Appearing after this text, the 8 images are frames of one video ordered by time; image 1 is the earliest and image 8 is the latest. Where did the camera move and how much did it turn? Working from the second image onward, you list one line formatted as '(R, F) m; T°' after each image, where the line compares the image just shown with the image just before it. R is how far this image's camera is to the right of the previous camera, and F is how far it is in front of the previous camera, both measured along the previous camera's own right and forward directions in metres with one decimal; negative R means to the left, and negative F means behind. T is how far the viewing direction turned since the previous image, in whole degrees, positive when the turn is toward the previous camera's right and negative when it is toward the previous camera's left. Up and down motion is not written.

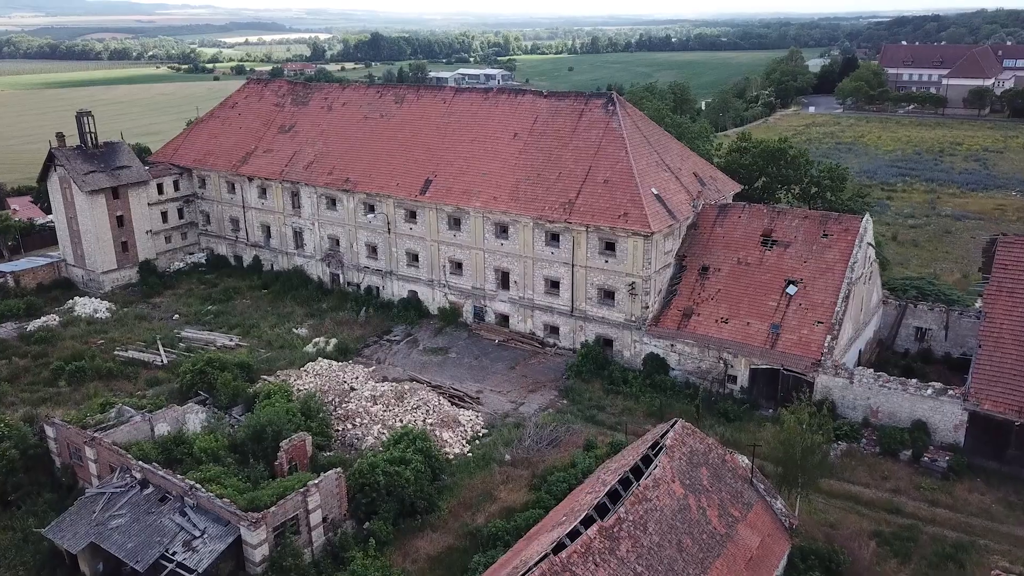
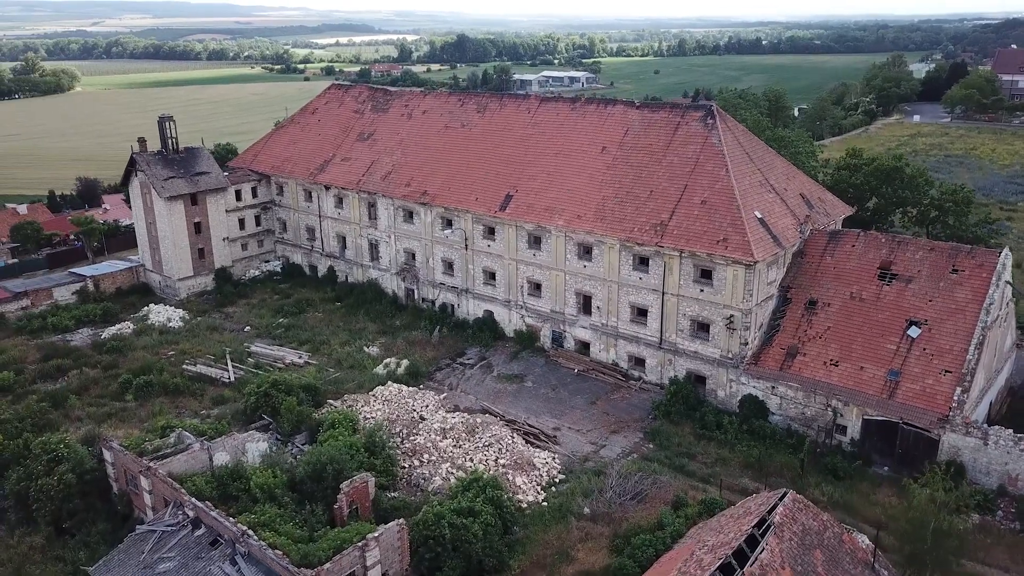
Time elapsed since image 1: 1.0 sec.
(-0.3, +2.1) m; -5°
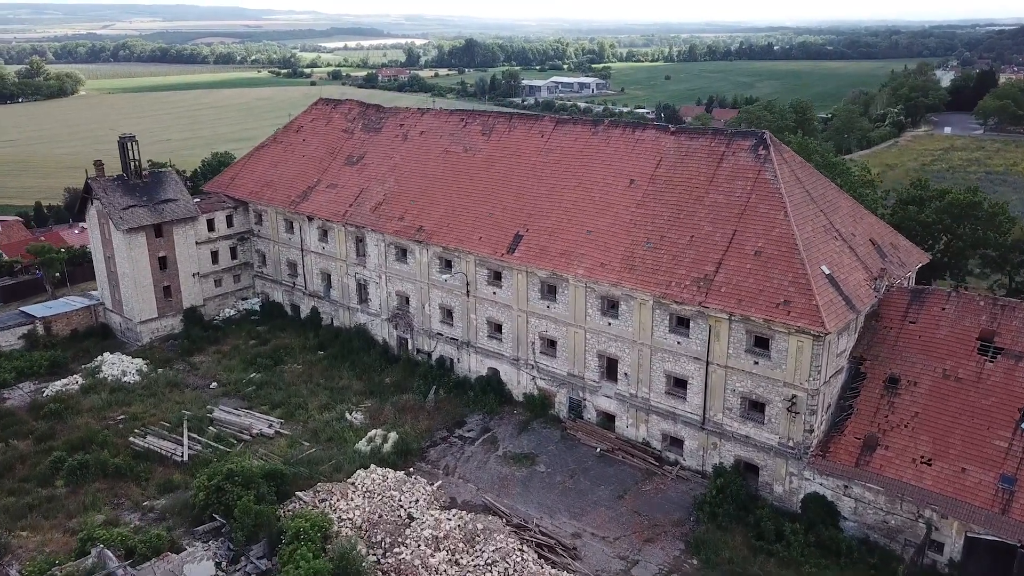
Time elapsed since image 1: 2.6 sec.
(-0.1, +4.9) m; -1°
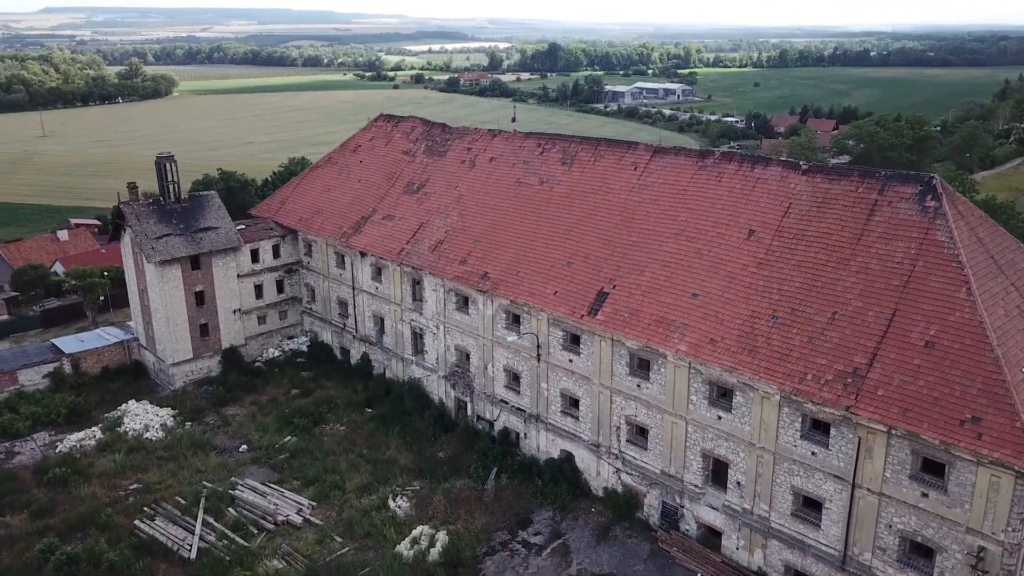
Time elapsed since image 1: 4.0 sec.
(-0.2, +4.9) m; -5°
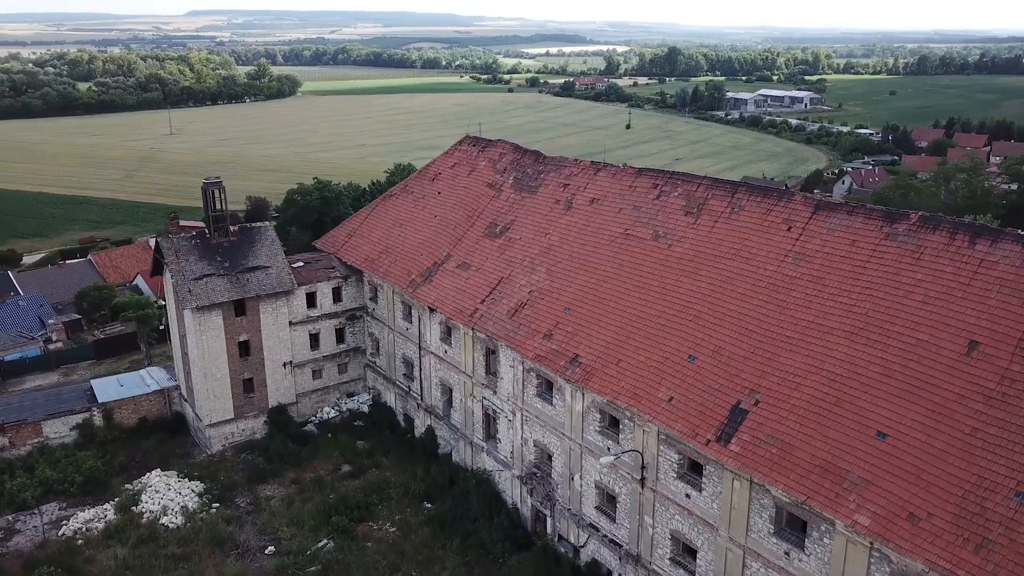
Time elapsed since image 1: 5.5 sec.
(+0.1, +5.9) m; -8°
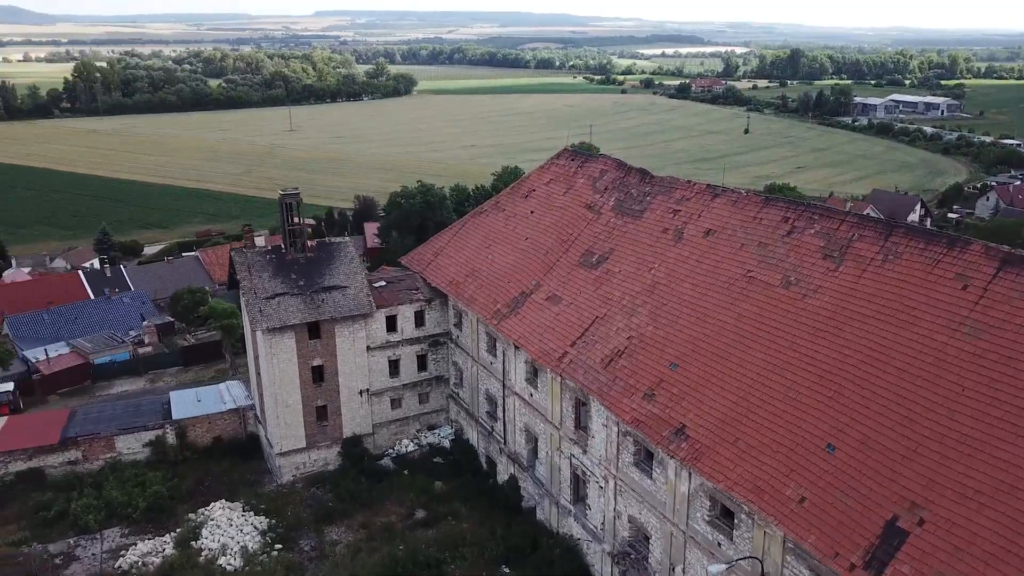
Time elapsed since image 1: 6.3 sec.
(+0.1, +2.8) m; -7°
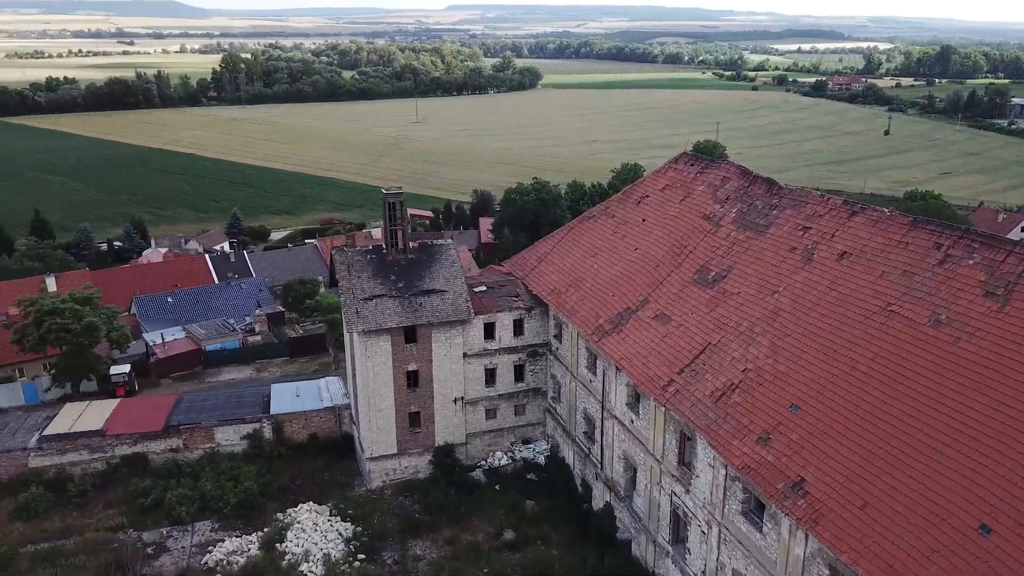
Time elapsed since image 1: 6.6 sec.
(+0.2, +1.4) m; -8°
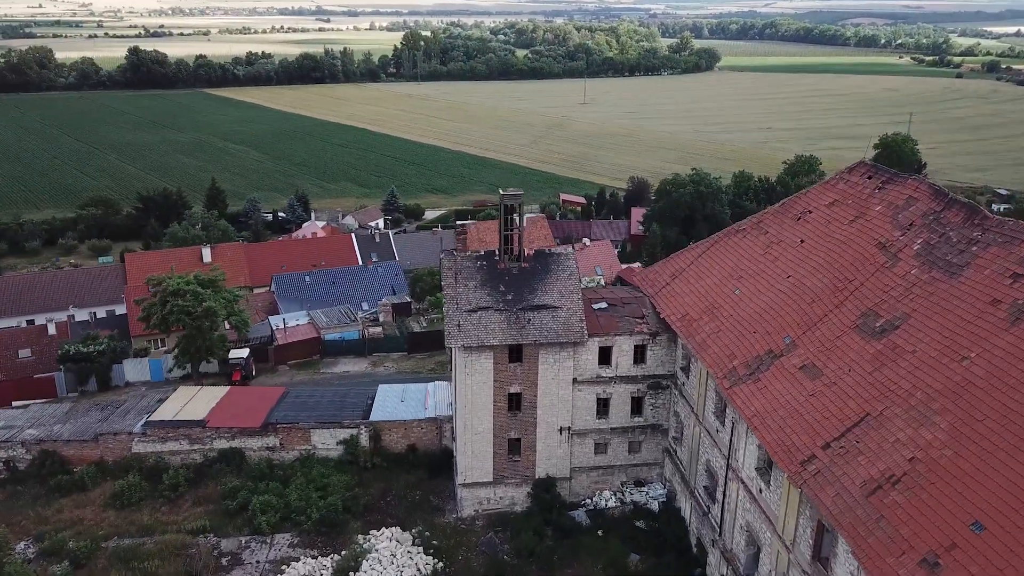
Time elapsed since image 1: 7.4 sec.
(+0.9, +3.0) m; -11°
